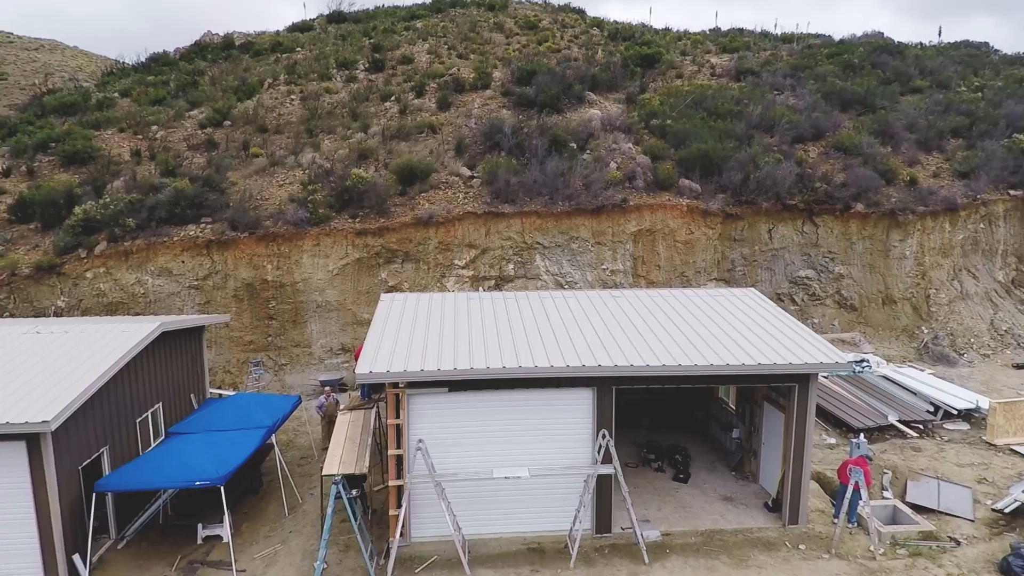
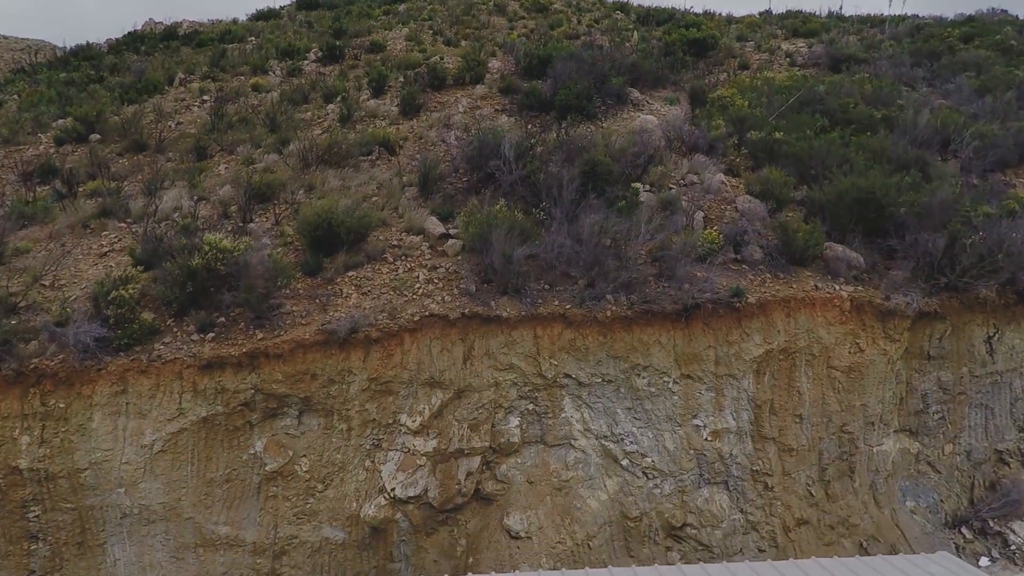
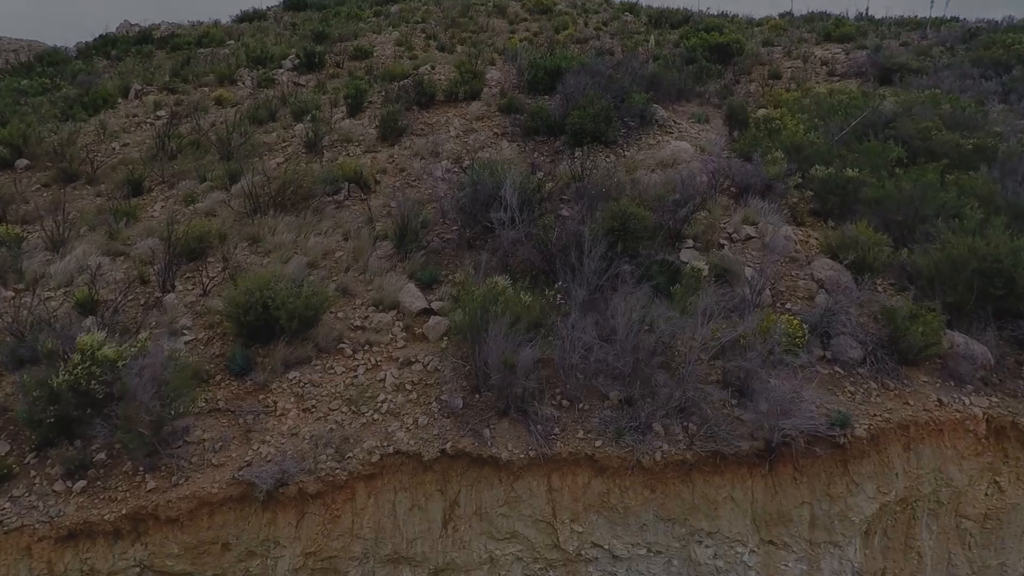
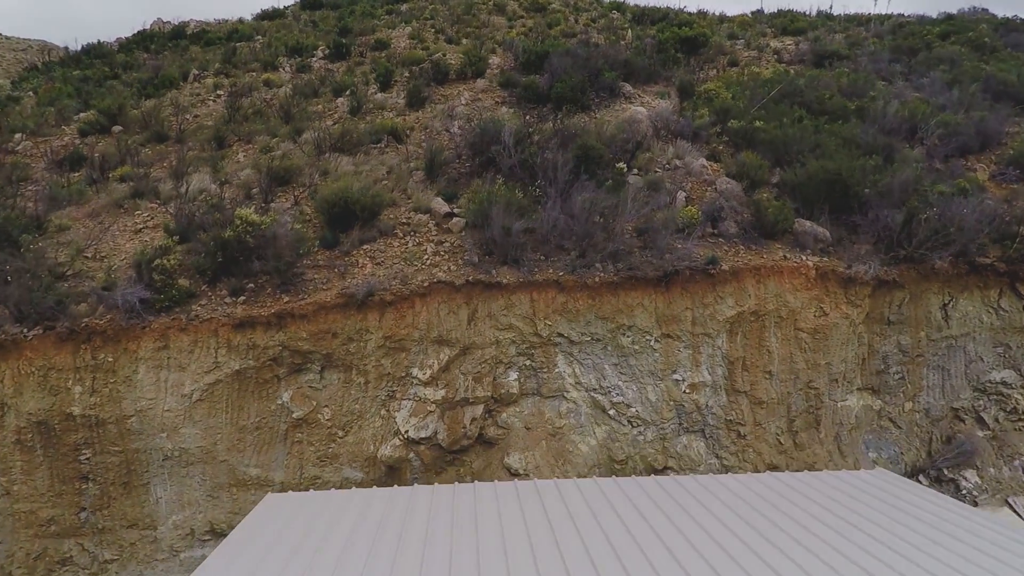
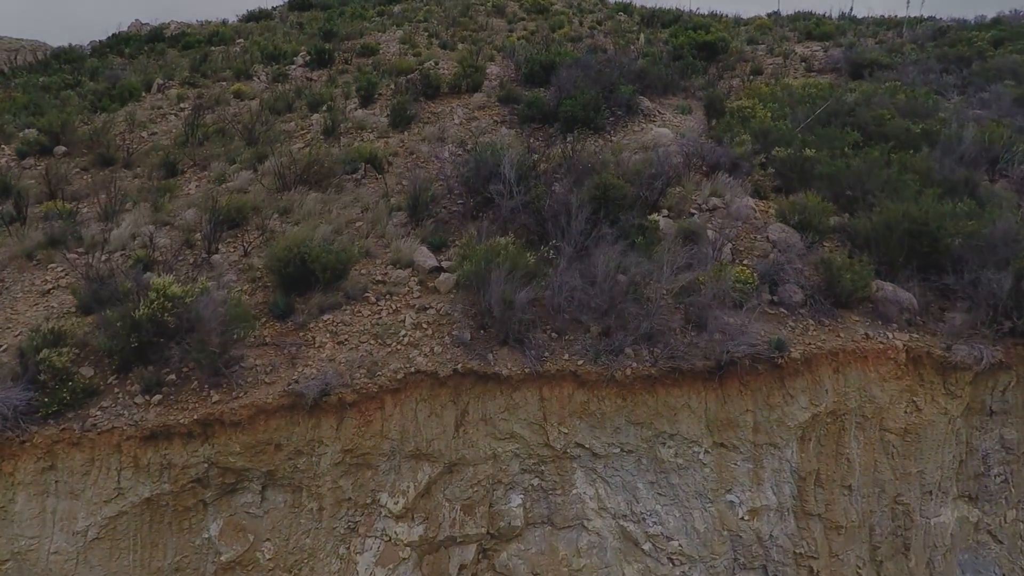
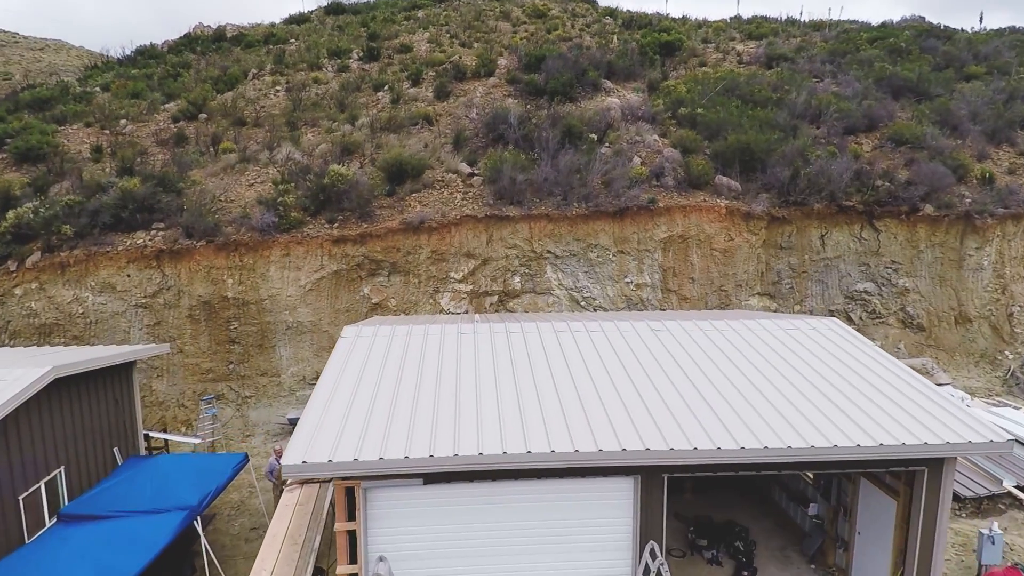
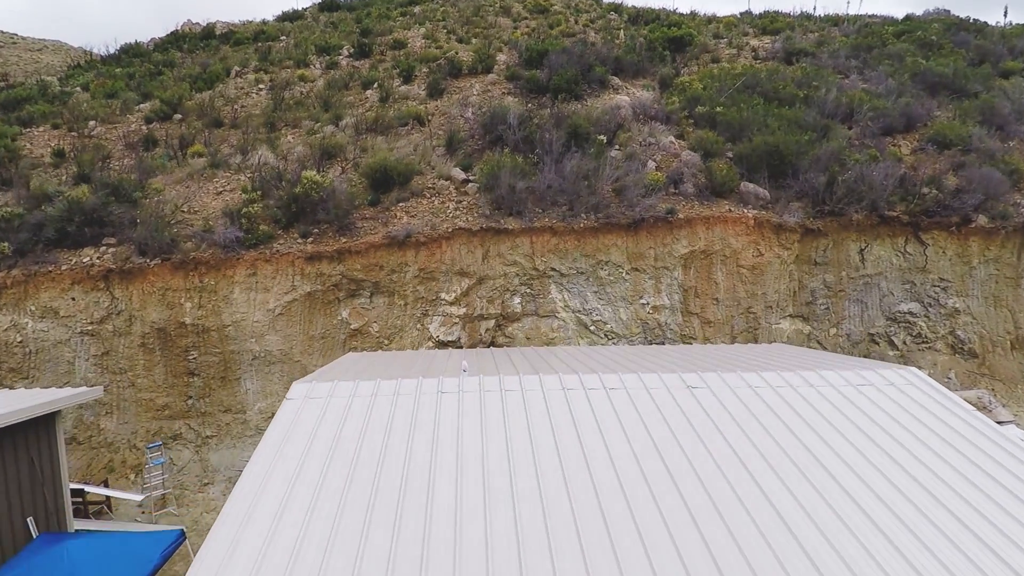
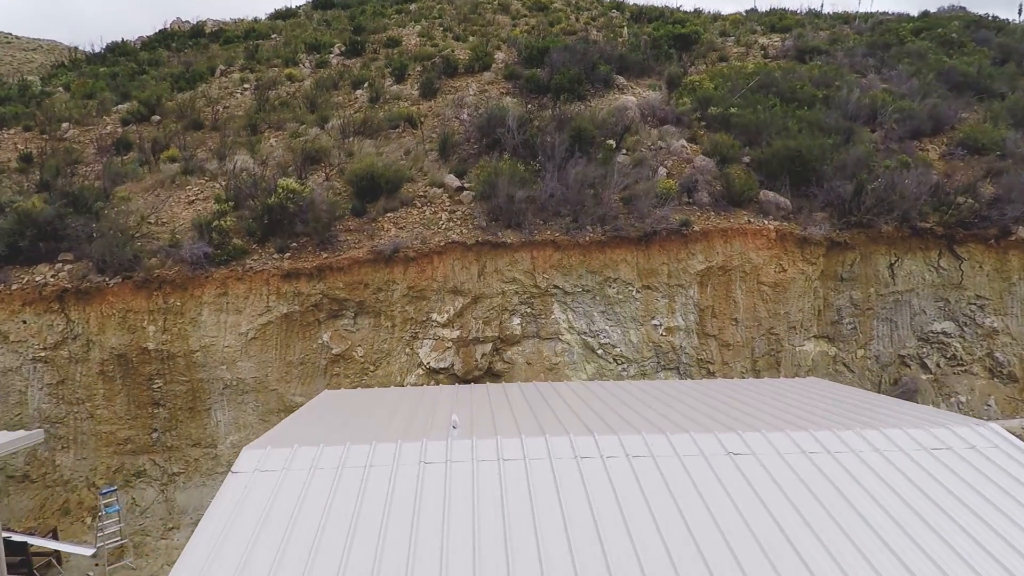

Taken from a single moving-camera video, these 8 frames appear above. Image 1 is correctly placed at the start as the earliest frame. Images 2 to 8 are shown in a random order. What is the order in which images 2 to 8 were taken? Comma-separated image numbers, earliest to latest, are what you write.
6, 7, 8, 4, 2, 5, 3
